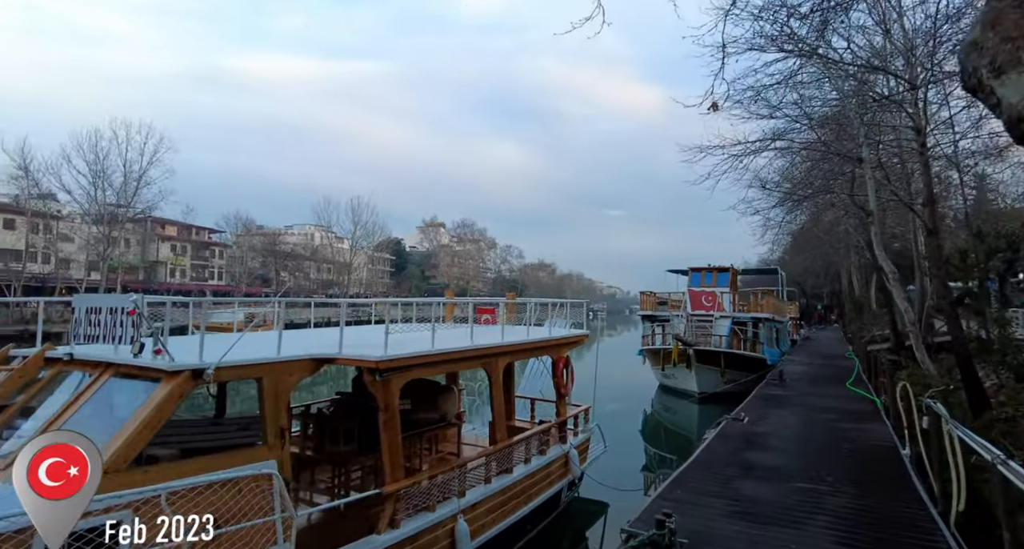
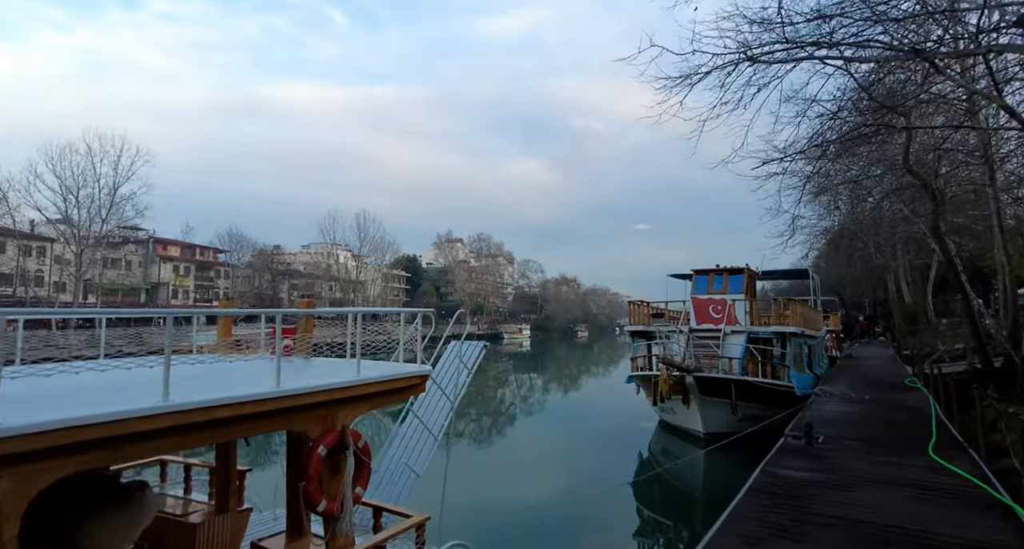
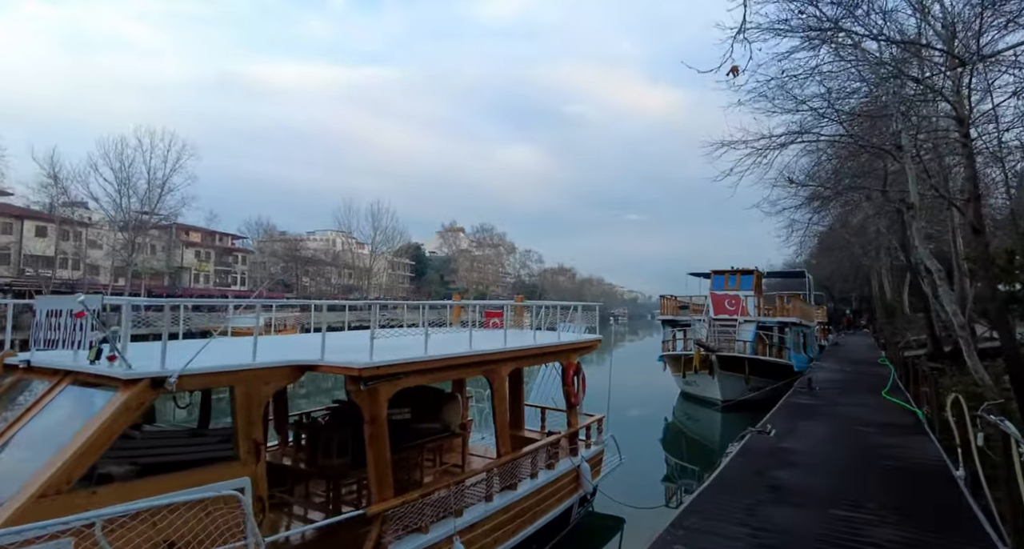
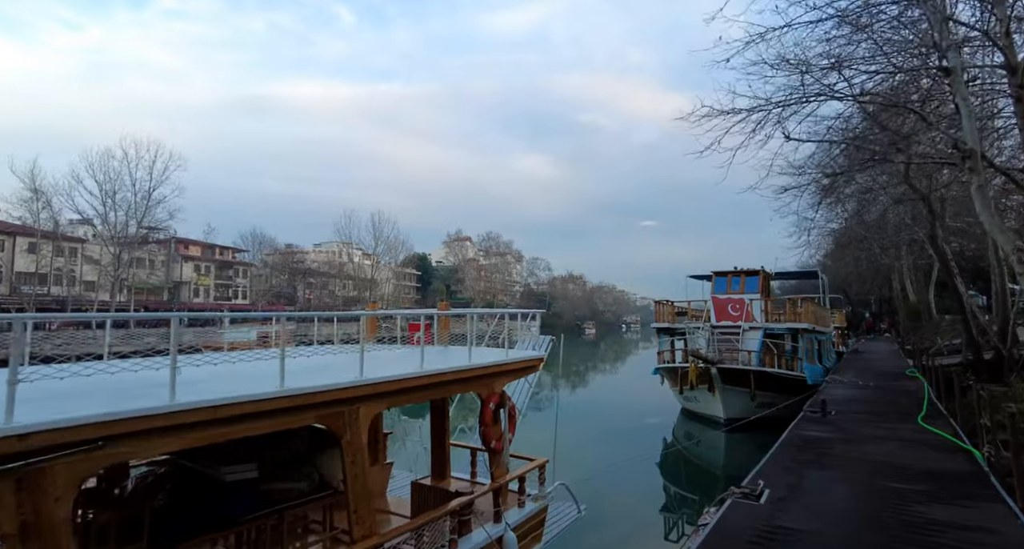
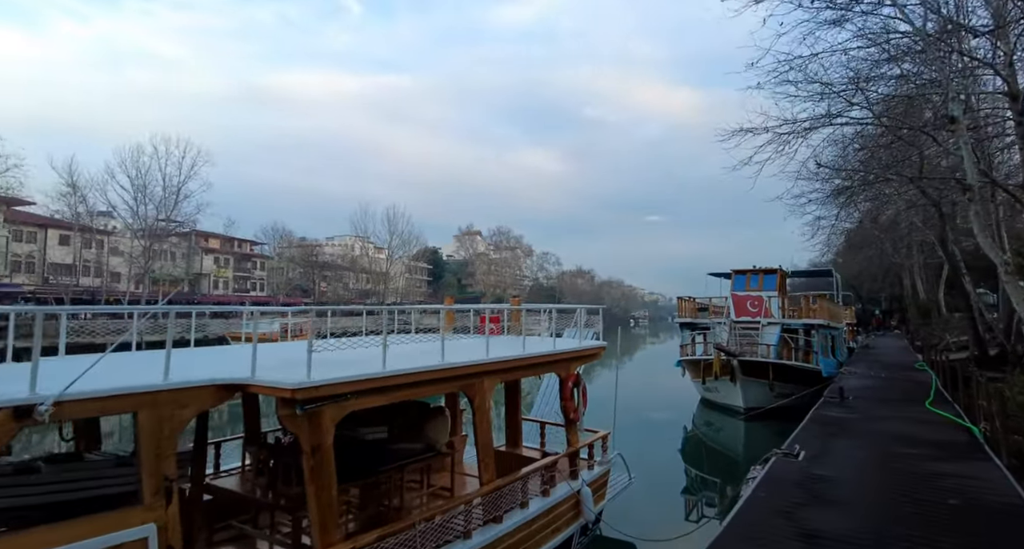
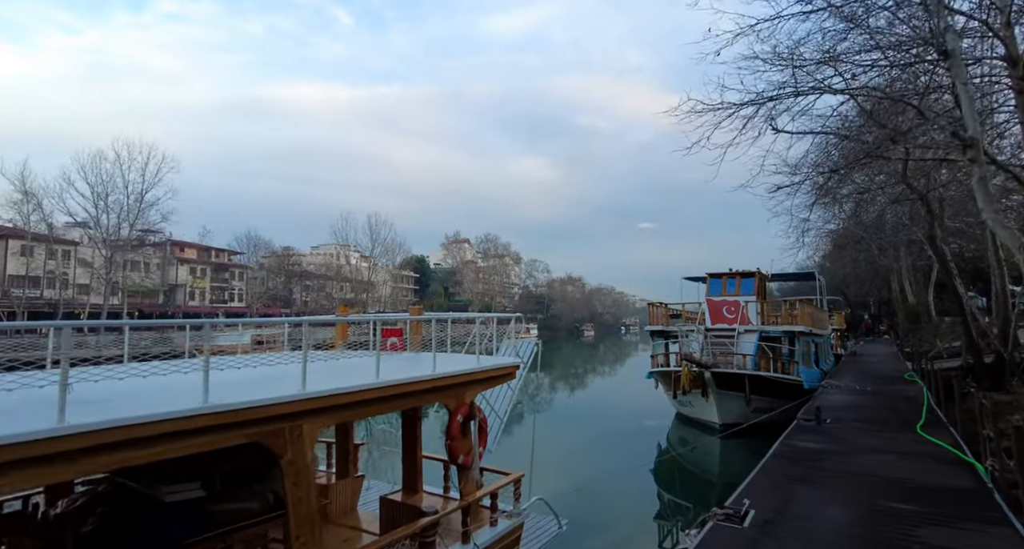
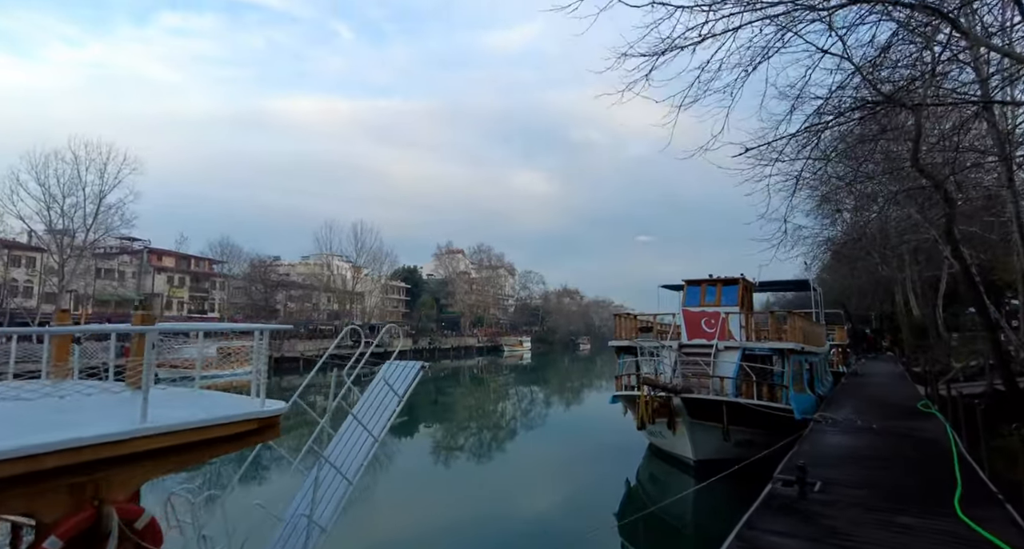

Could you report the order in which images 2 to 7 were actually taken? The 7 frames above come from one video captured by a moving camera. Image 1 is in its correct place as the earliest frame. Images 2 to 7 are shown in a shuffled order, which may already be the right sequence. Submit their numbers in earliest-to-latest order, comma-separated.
3, 5, 4, 6, 2, 7
